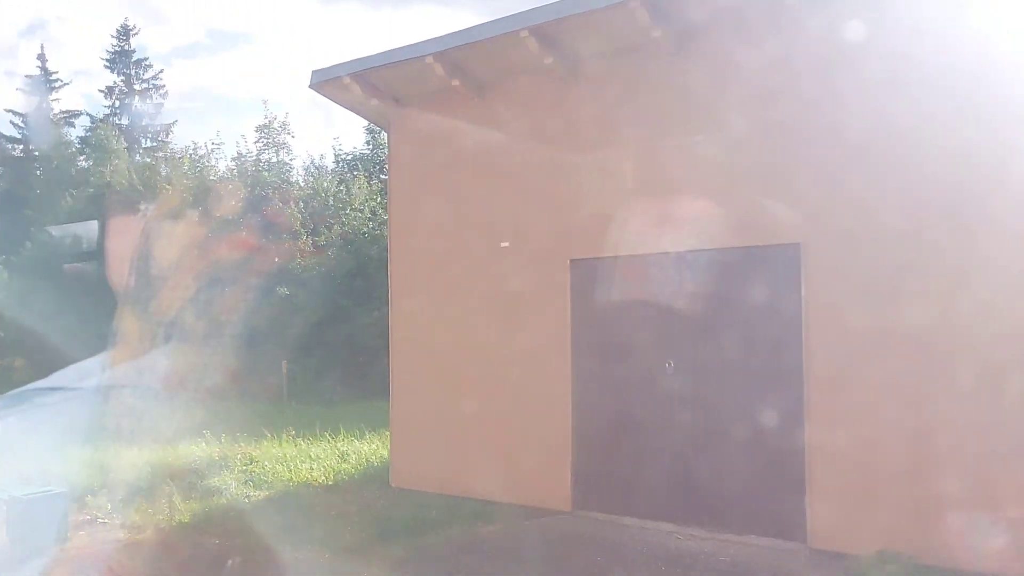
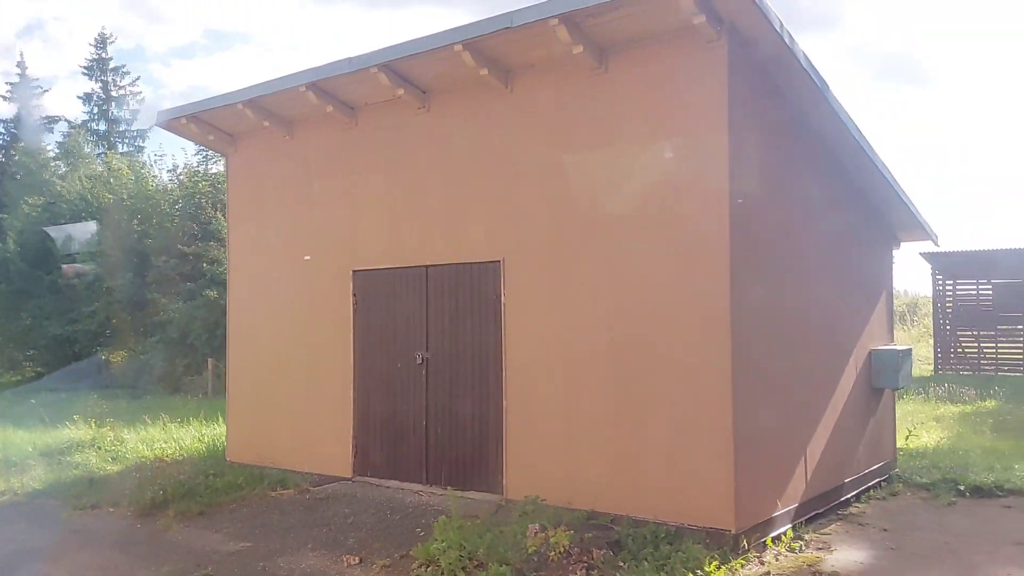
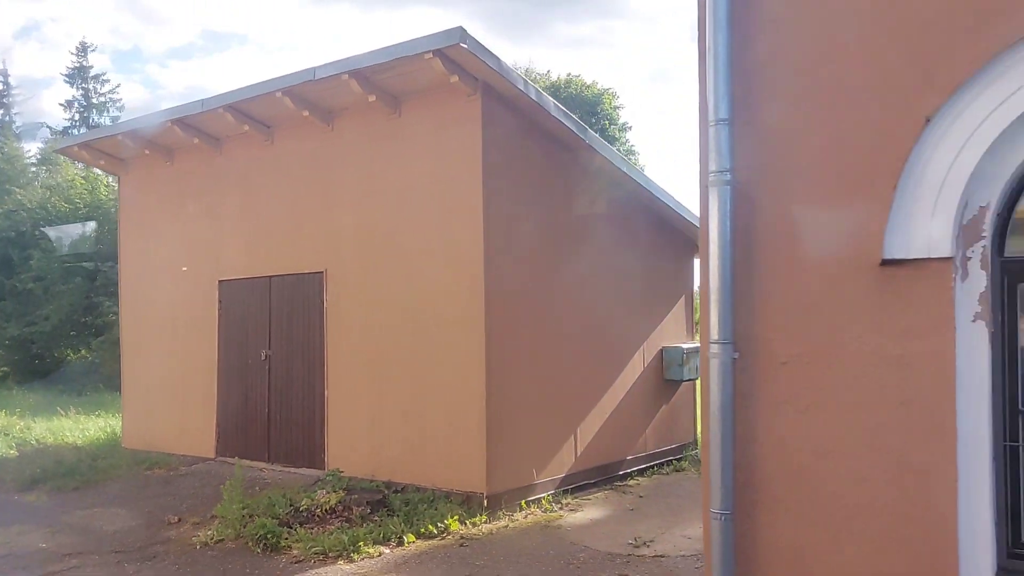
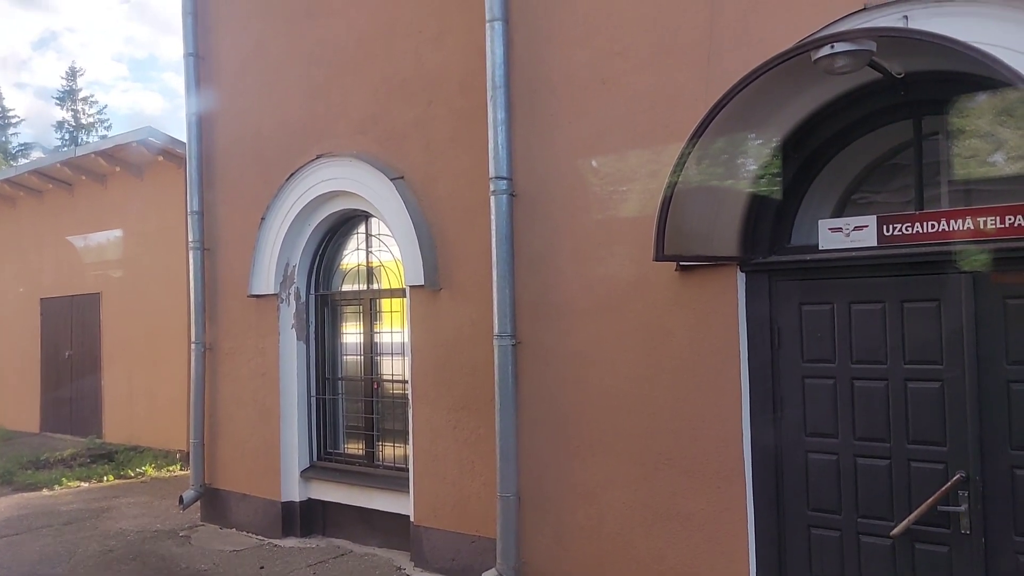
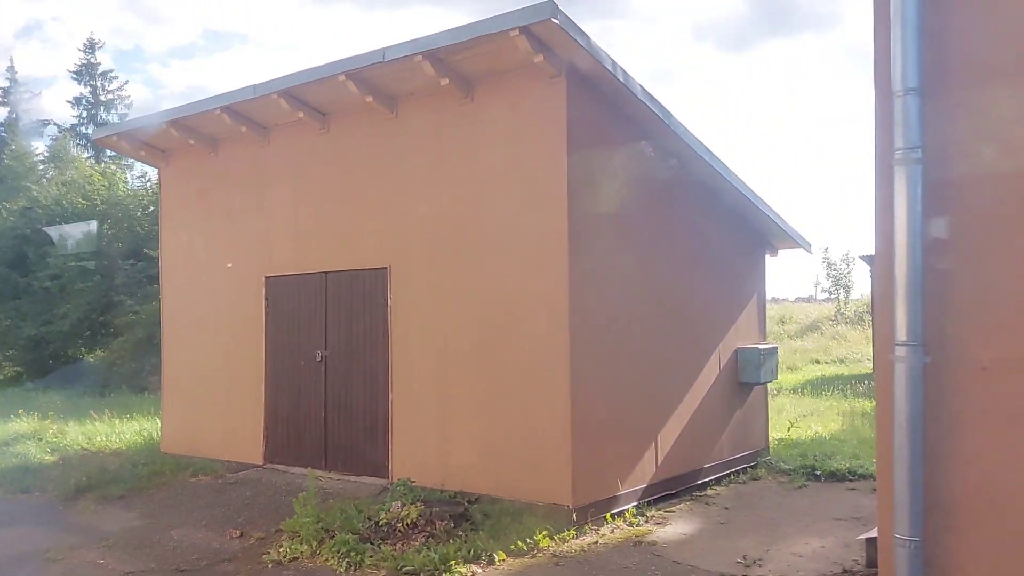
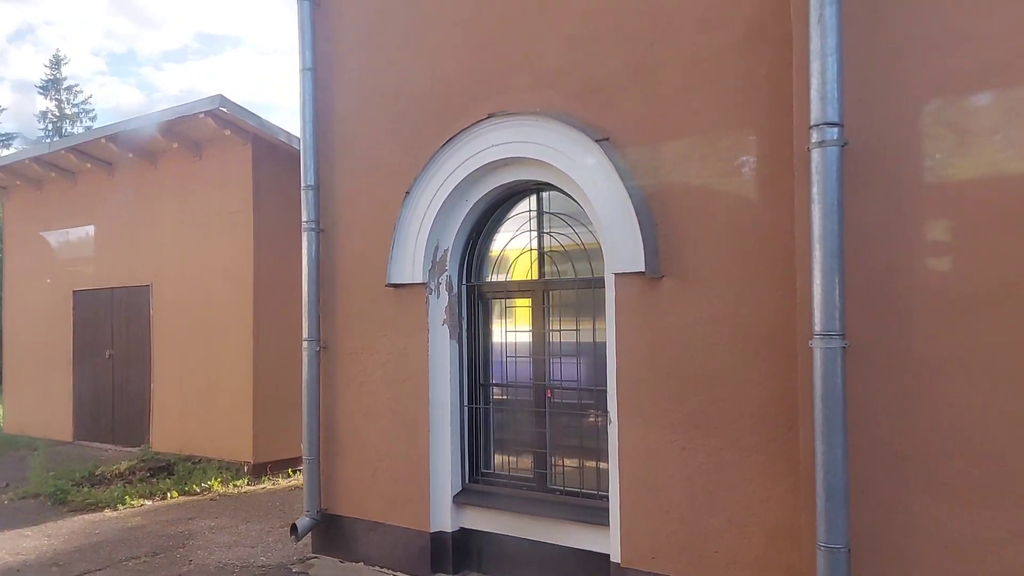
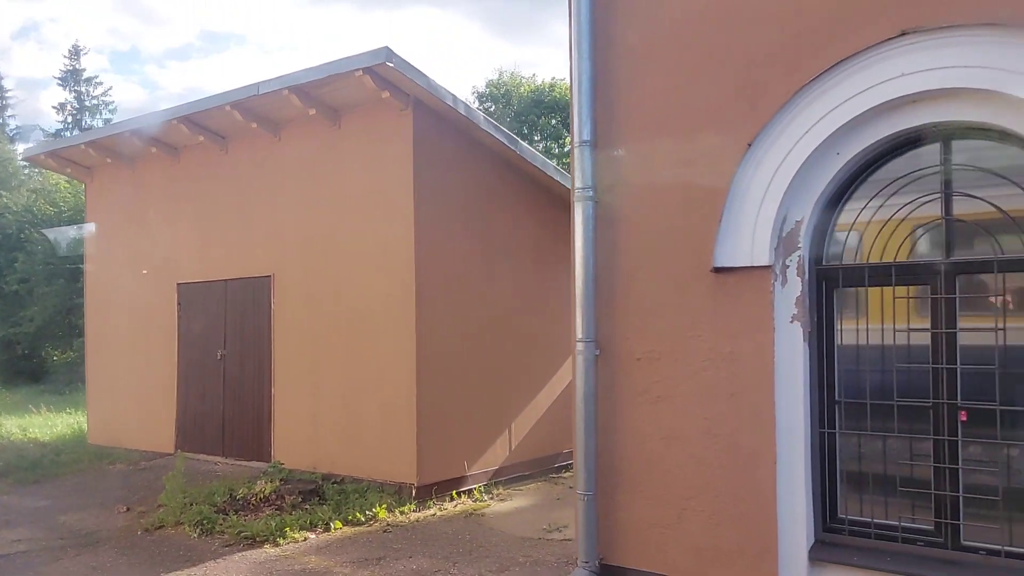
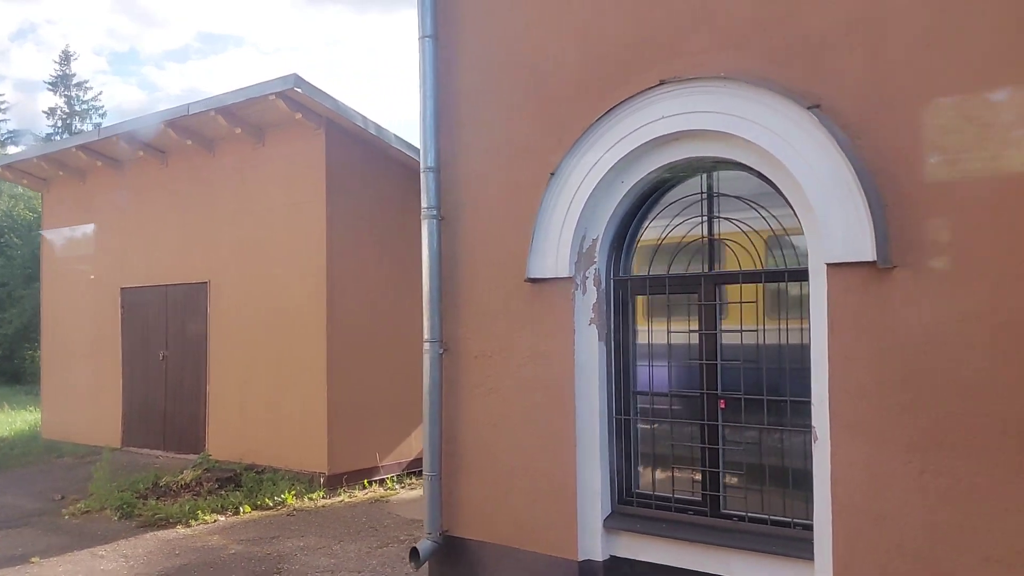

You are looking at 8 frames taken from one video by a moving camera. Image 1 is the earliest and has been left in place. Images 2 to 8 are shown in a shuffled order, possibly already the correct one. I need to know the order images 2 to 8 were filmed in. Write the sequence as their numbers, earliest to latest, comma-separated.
2, 5, 3, 7, 8, 6, 4
